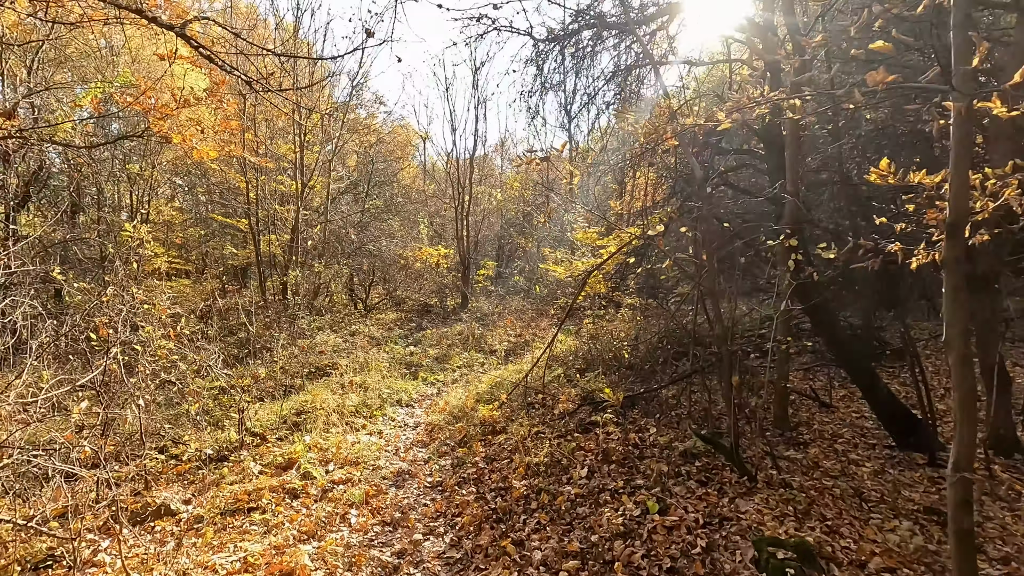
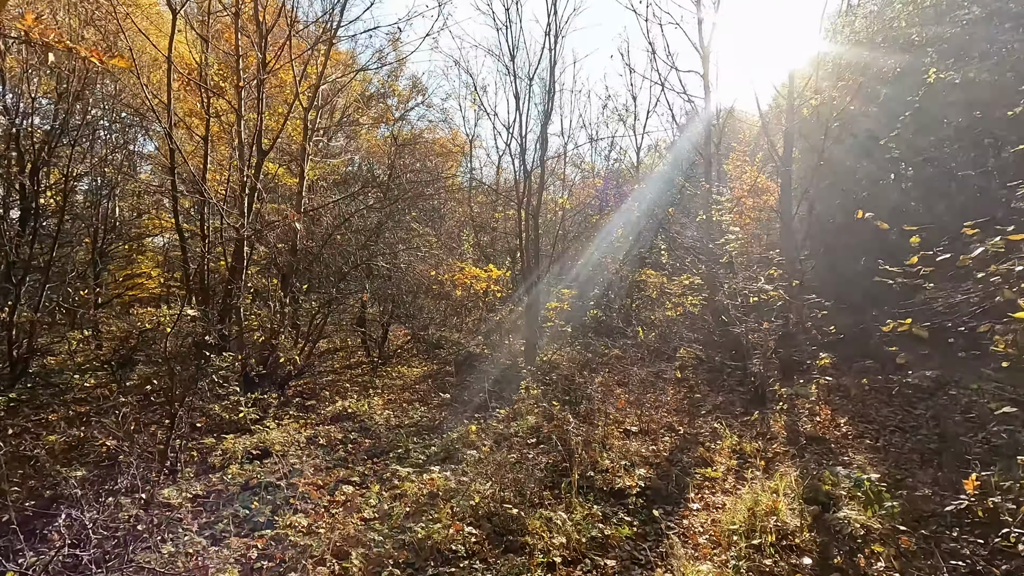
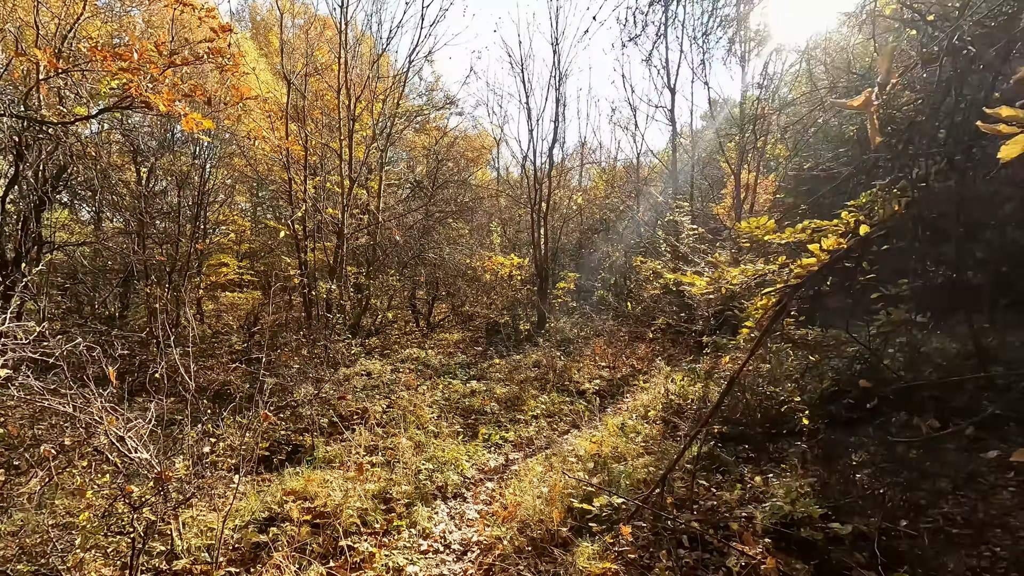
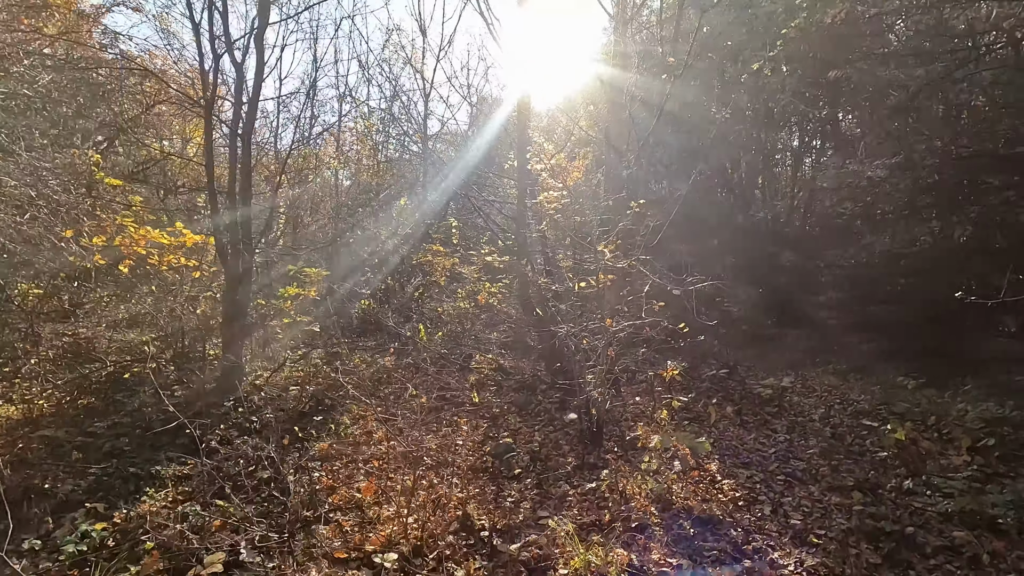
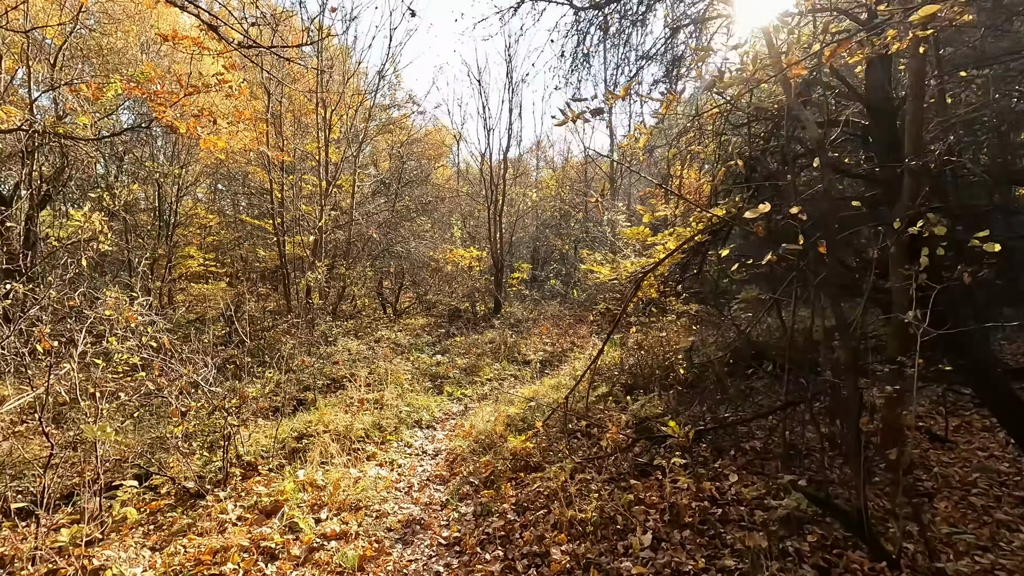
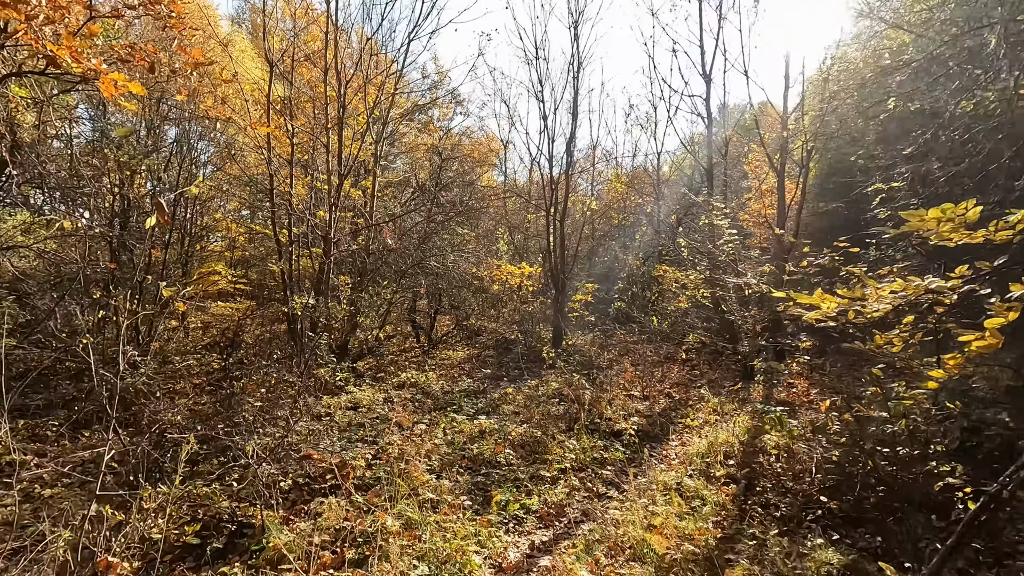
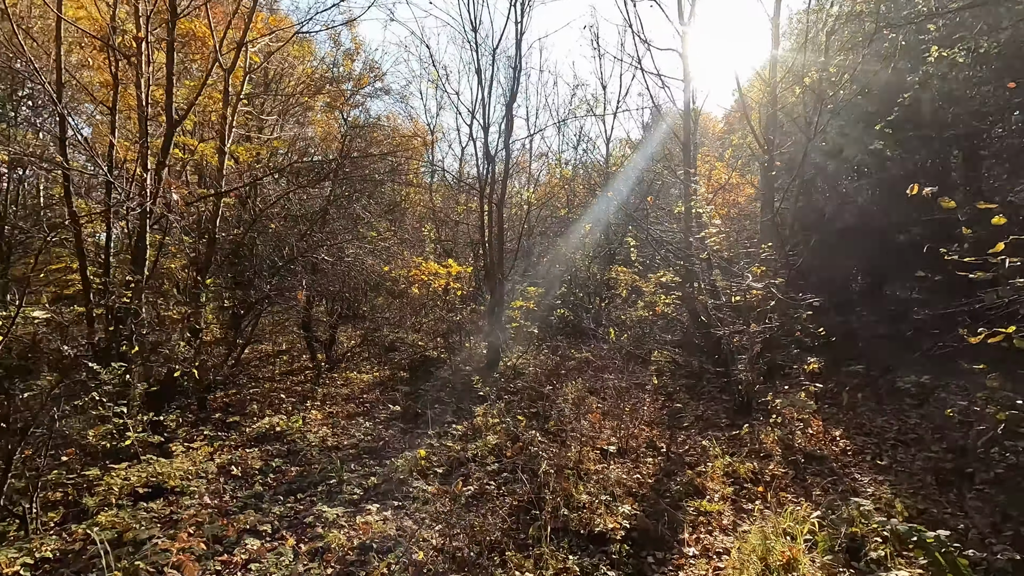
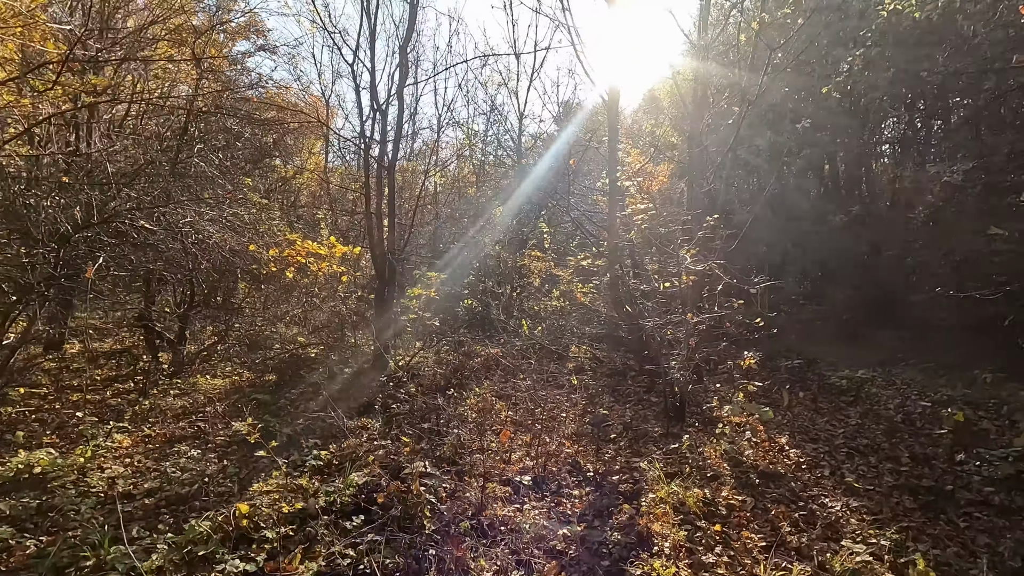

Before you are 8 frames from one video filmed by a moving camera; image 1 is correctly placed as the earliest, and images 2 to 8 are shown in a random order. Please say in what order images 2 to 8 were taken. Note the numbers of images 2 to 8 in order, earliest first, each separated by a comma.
5, 3, 6, 2, 7, 8, 4
